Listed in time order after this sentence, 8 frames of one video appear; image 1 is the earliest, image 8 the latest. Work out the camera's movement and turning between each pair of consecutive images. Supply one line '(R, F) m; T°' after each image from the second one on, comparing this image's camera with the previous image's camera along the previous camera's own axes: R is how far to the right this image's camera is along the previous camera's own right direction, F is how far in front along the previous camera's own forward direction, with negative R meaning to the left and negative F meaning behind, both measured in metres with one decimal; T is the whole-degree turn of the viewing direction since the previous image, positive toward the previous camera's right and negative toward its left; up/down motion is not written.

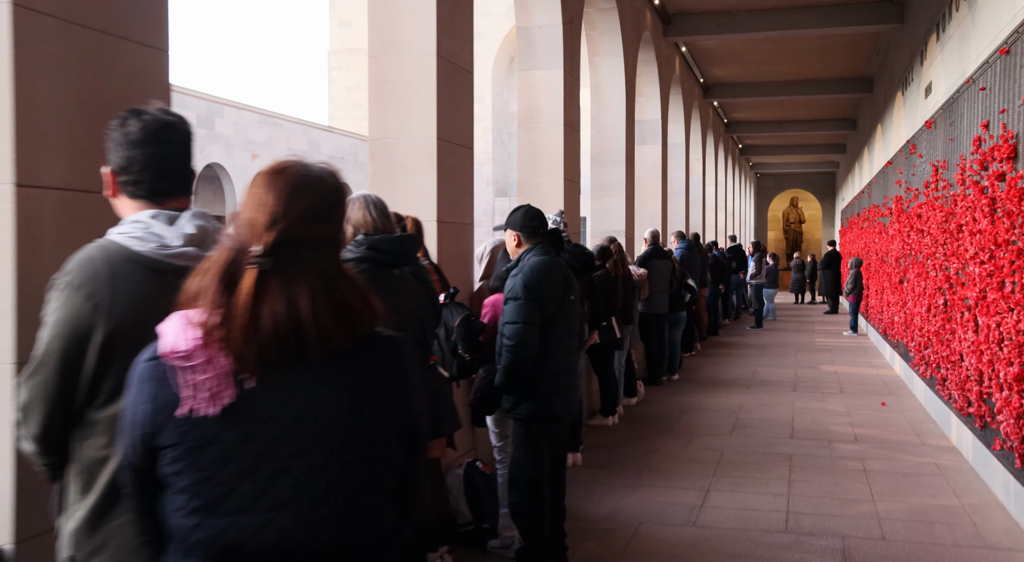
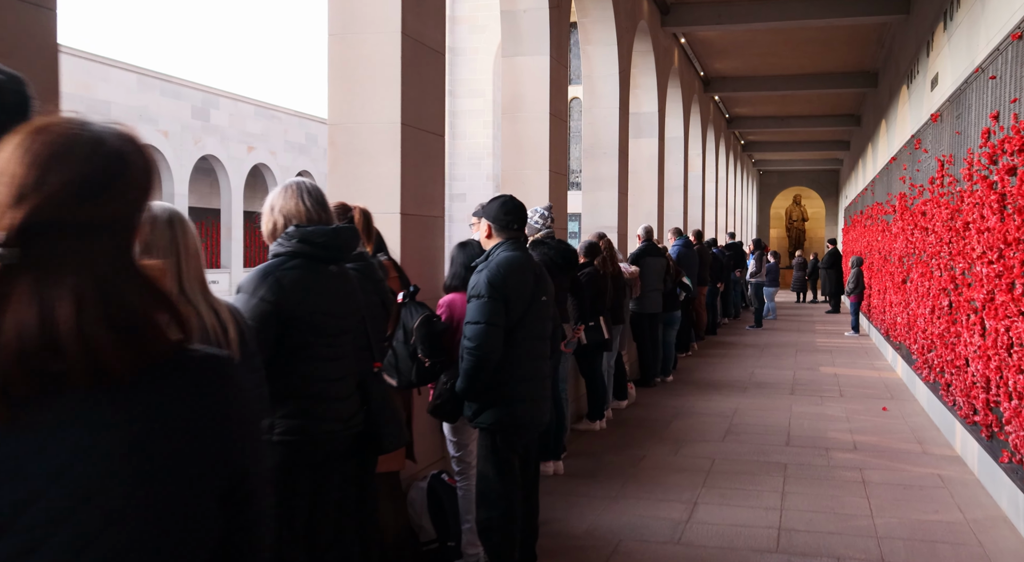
(+0.1, +0.3) m; 0°
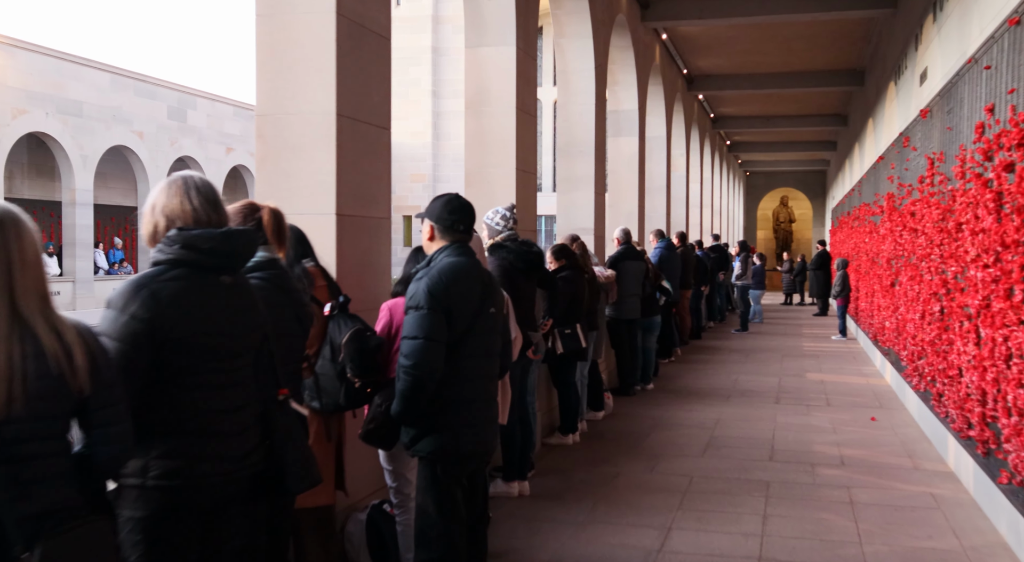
(+0.2, +0.4) m; +1°
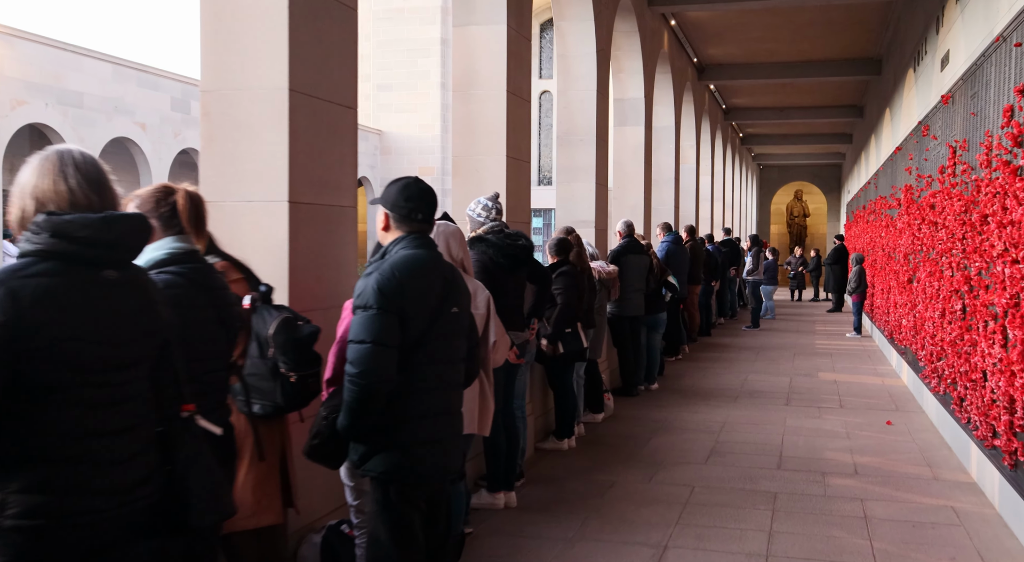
(+0.1, +0.4) m; -1°
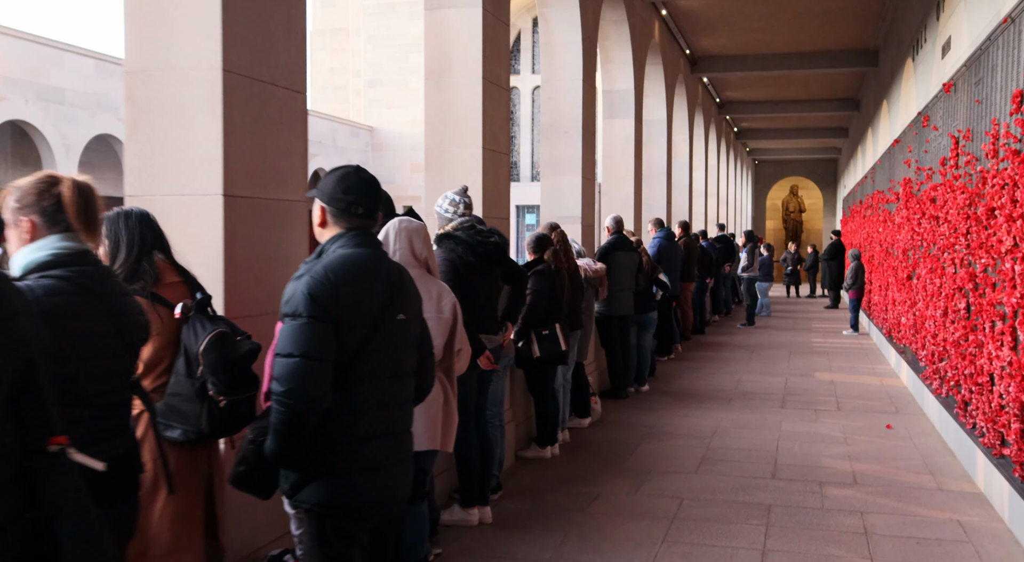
(+0.1, +0.3) m; 0°
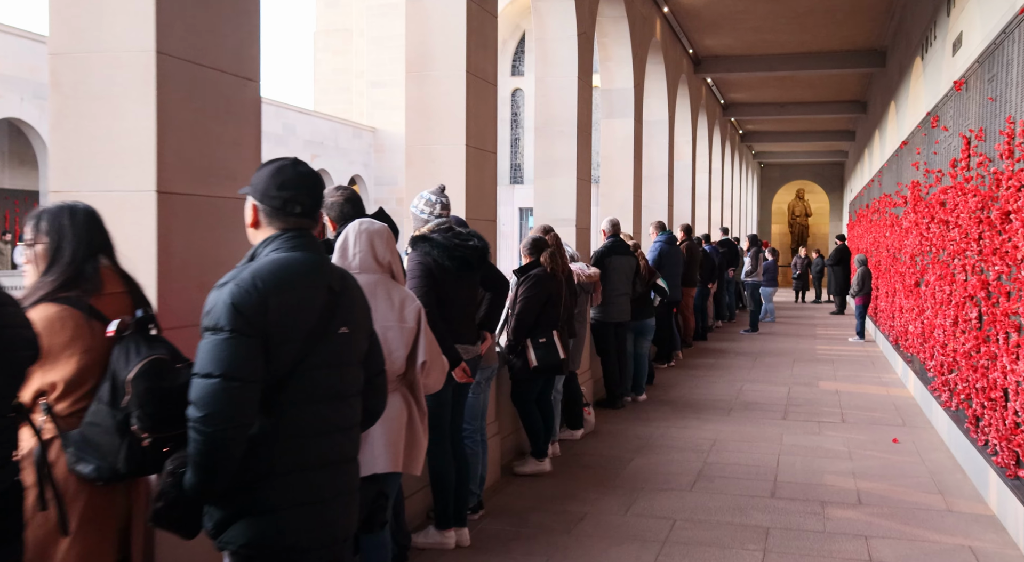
(+0.1, +0.3) m; 0°
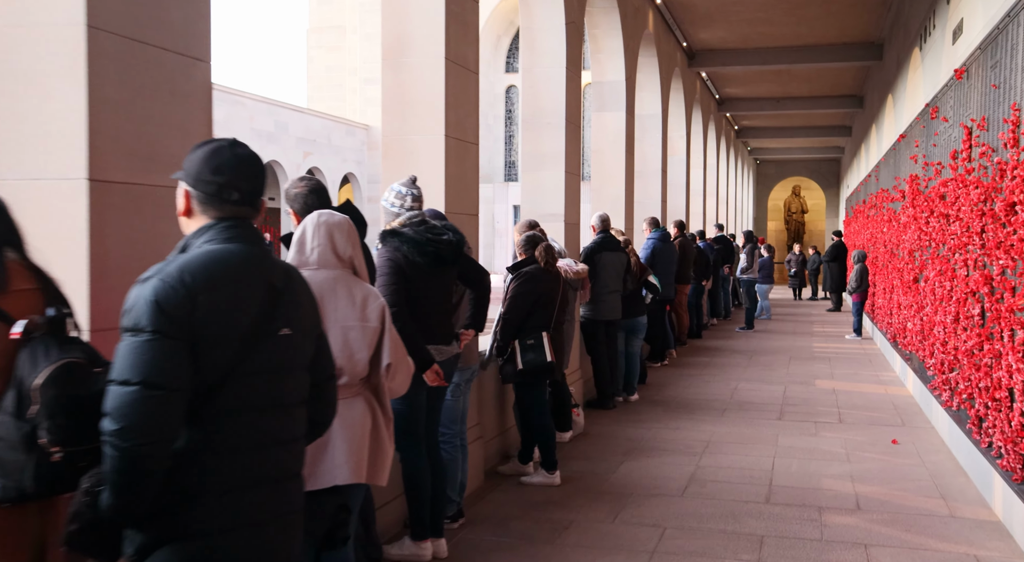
(+0.1, +0.2) m; 0°
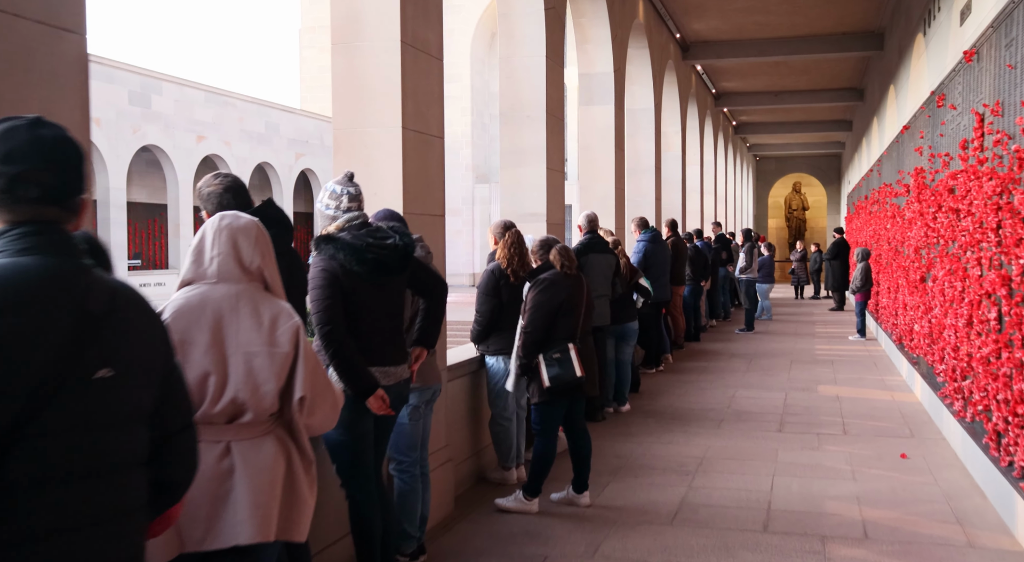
(+0.2, +0.5) m; 0°
